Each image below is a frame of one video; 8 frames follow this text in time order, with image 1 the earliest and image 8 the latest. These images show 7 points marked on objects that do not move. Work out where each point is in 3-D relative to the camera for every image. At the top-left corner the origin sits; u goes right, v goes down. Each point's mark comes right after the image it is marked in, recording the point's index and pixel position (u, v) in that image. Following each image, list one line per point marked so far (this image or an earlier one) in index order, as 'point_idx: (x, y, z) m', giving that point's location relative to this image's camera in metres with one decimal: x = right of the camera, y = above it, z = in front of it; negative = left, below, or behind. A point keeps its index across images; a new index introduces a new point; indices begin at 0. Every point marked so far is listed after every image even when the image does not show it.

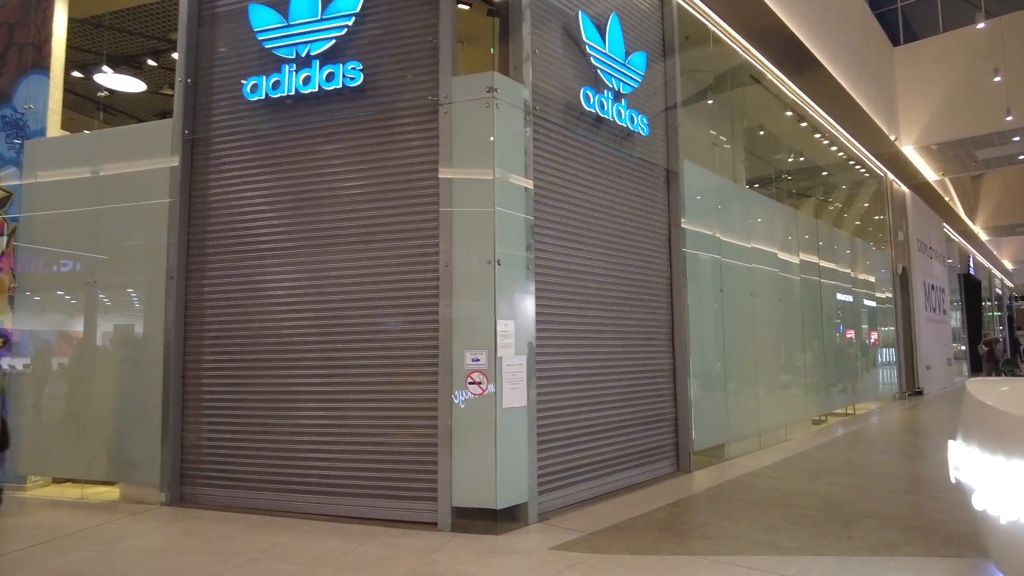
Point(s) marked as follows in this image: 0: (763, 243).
0: (+3.0, +0.5, +7.8) m
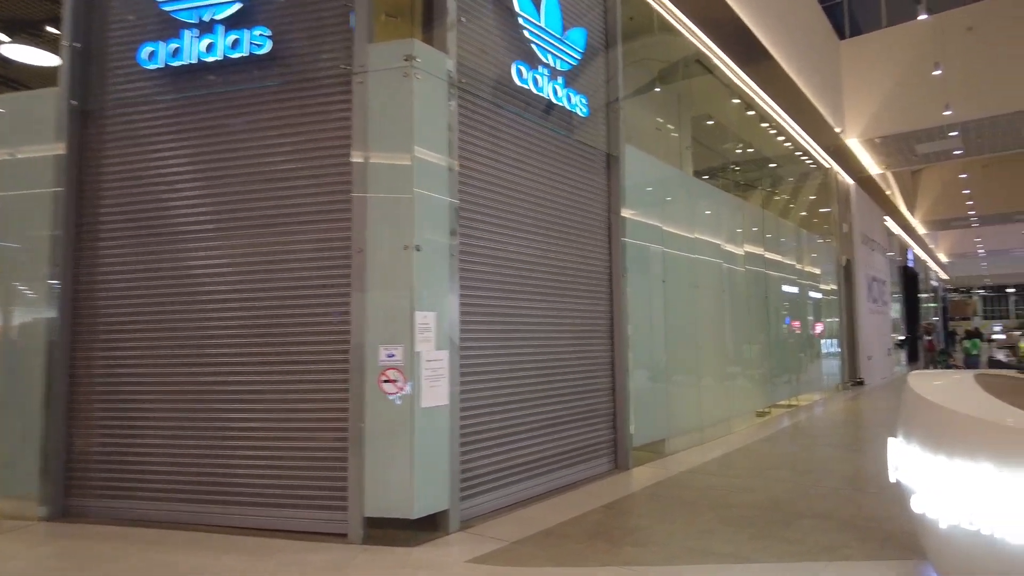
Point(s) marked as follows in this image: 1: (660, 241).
0: (+2.3, +0.6, +7.7) m
1: (+1.4, +0.4, +6.4) m
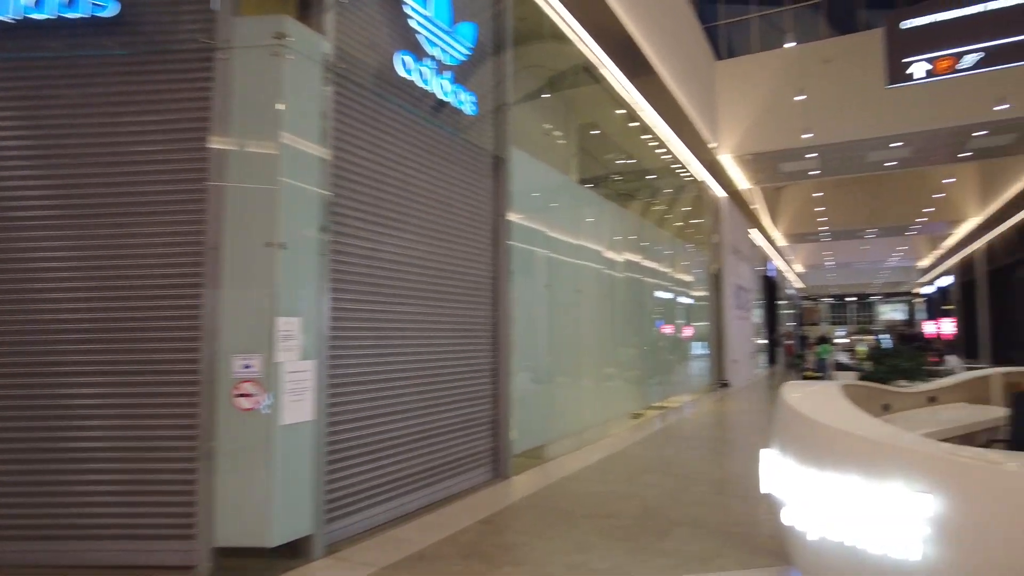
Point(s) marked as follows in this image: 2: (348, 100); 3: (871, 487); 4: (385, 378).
0: (+1.0, +0.5, +7.8) m
1: (+0.3, +0.4, +6.4) m
2: (-0.9, +1.0, +3.7) m
3: (+1.2, -0.6, +2.1) m
4: (-0.7, -0.5, +3.8) m
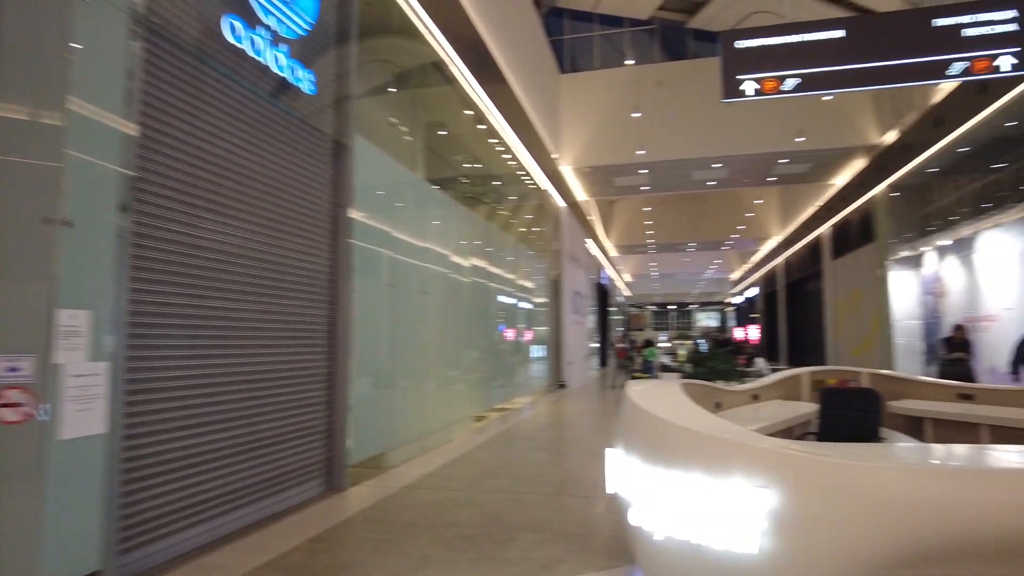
0: (-0.8, +0.5, +7.6) m
1: (-1.1, +0.4, +6.1) m
2: (-1.7, +1.1, +3.2) m
3: (+0.7, -0.6, +2.1) m
4: (-1.6, -0.5, +3.4) m
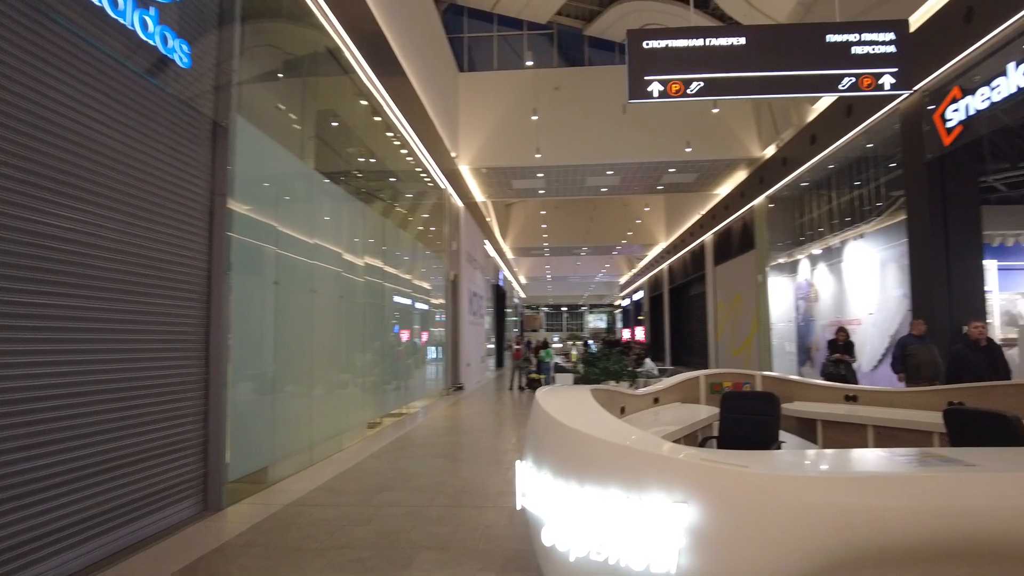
0: (-2.0, +0.5, +7.2) m
1: (-2.0, +0.4, +5.6) m
2: (-2.1, +1.1, +2.7) m
3: (+0.4, -0.6, +2.0) m
4: (-2.0, -0.5, +2.9) m
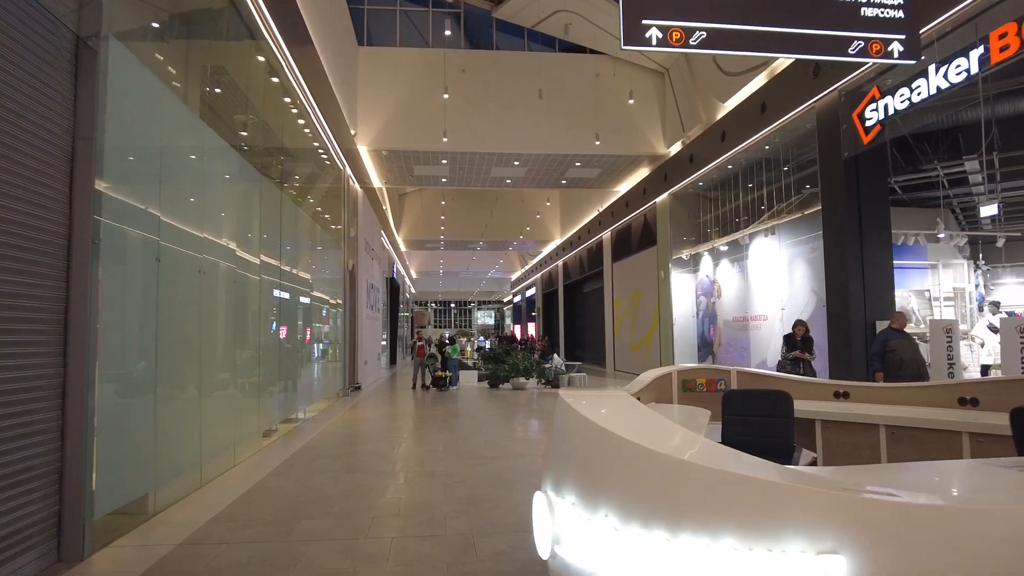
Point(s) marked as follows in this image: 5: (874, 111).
0: (-2.7, +0.7, +6.1) m
1: (-2.5, +0.5, +4.5) m
2: (-2.0, +1.2, +1.6) m
3: (+0.5, -0.6, +1.4) m
4: (-2.0, -0.3, +1.8) m
5: (+4.0, +2.0, +7.4) m
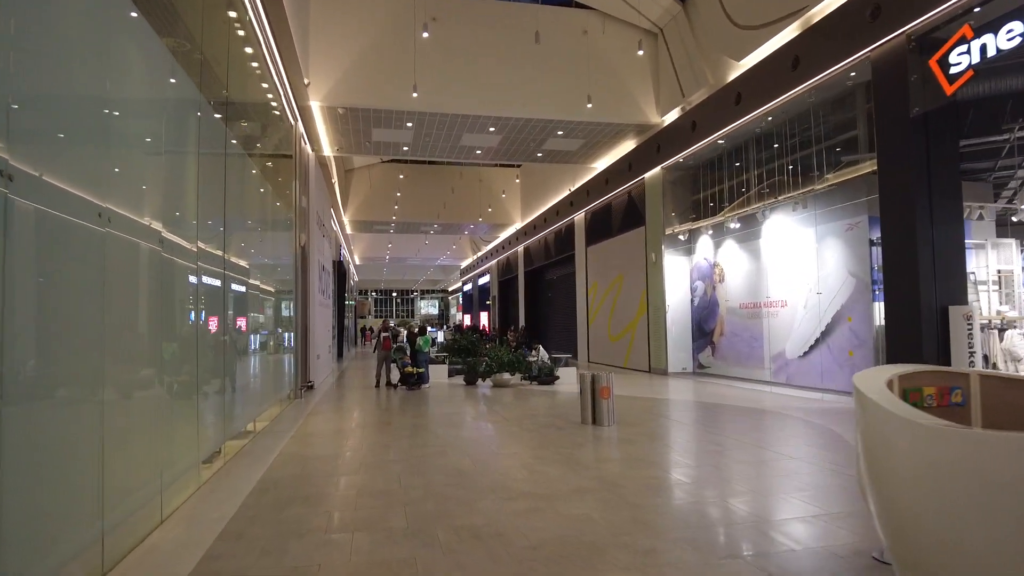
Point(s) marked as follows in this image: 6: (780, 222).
0: (-2.4, +0.9, +4.2) m
1: (-2.0, +0.7, +2.7) m
2: (-1.3, +1.4, -0.2) m
3: (+1.2, -0.4, -0.1) m
4: (-1.3, -0.2, +0.1) m
5: (+4.2, +2.2, +6.1) m
6: (+4.0, +1.0, +9.7) m
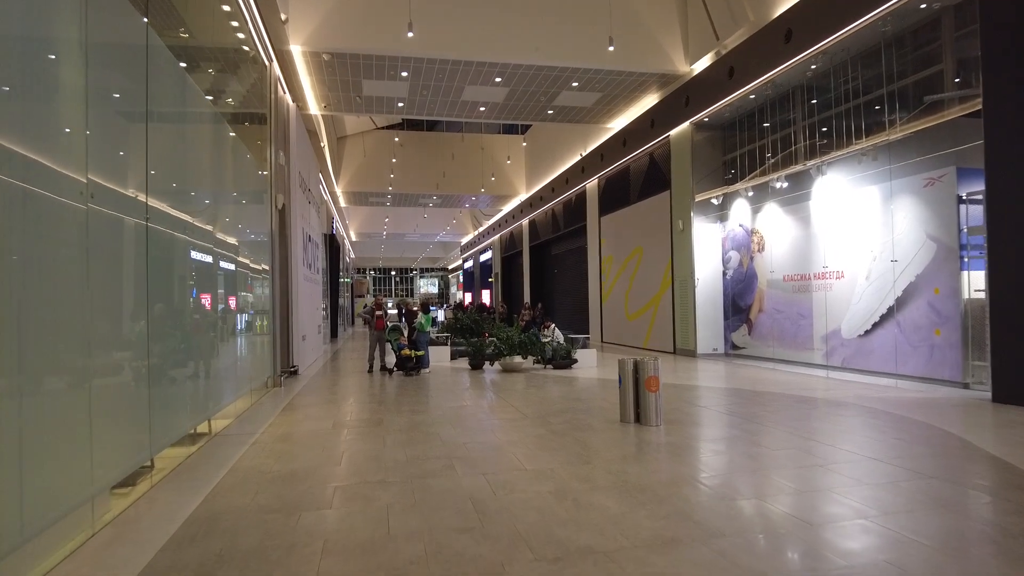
0: (-2.2, +1.1, +2.8) m
1: (-1.8, +0.9, +1.3) m
2: (-1.1, +1.4, -1.6) m
3: (+1.4, -0.4, -1.5) m
4: (-1.1, -0.1, -1.3) m
5: (+4.3, +2.5, +4.7) m
6: (+4.1, +1.4, +8.4) m
